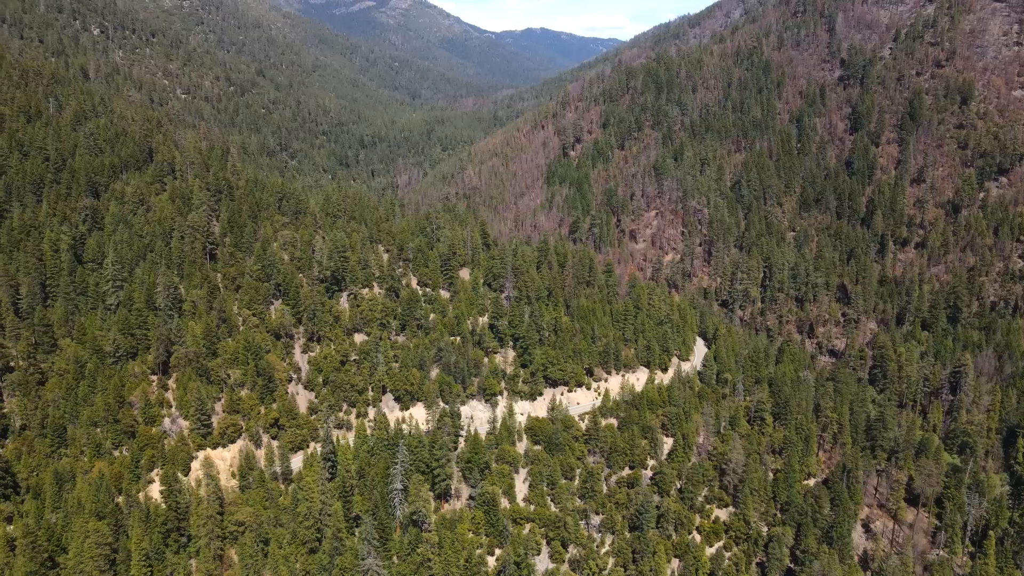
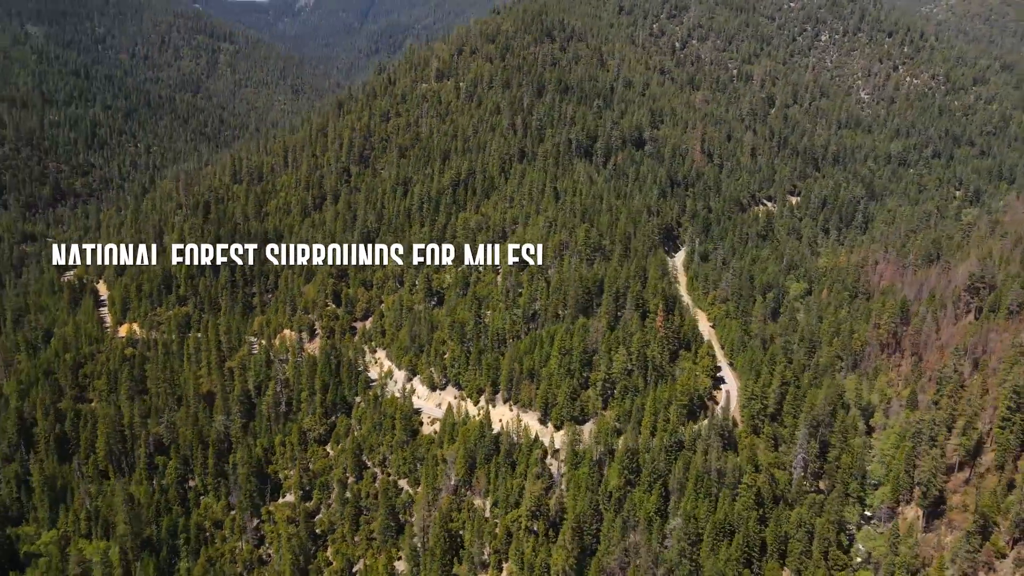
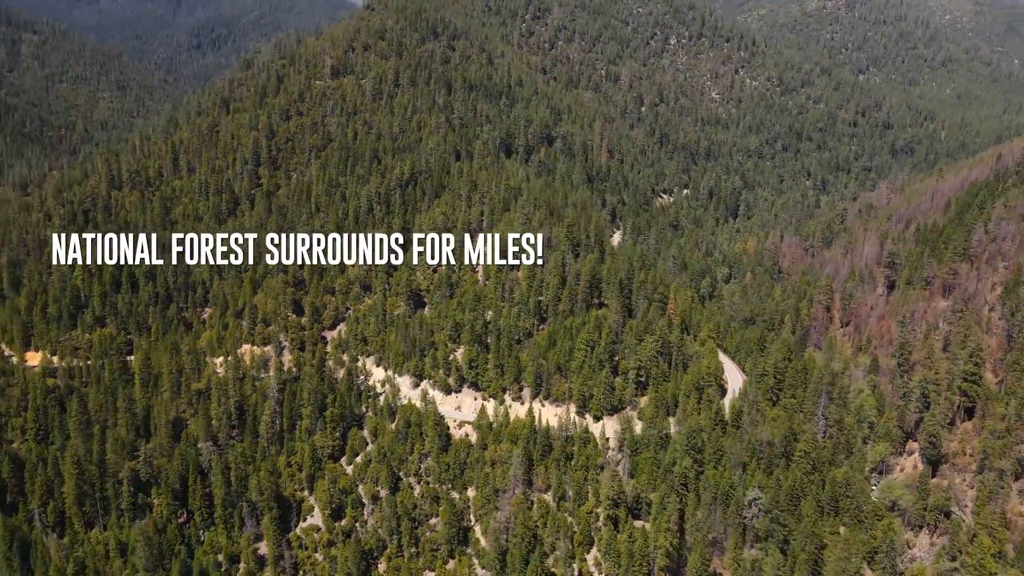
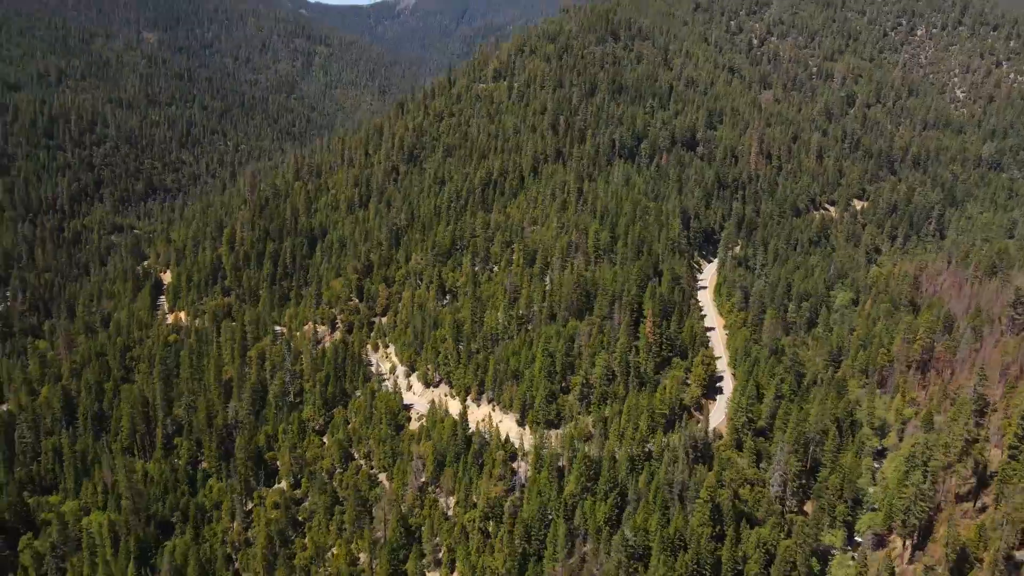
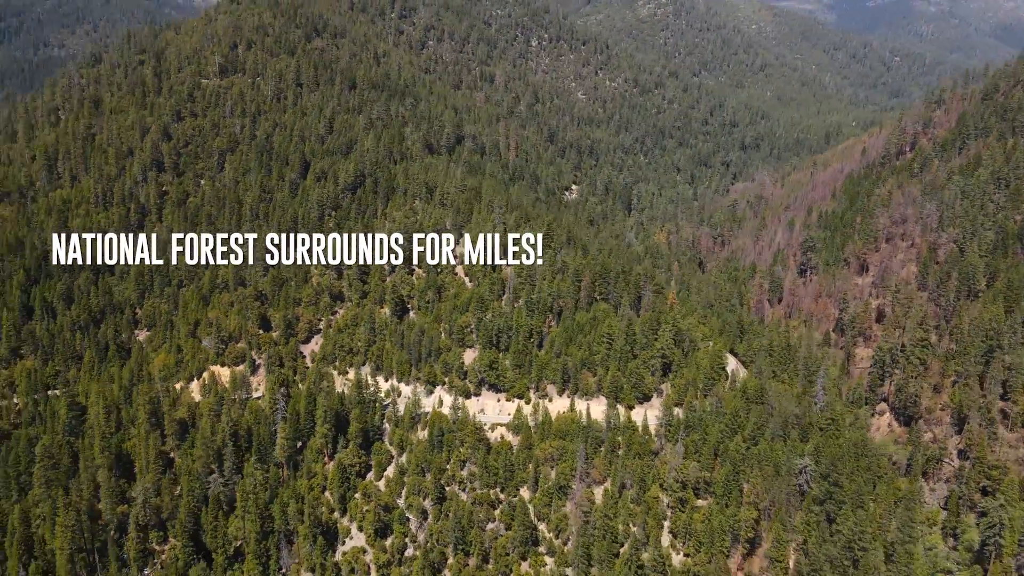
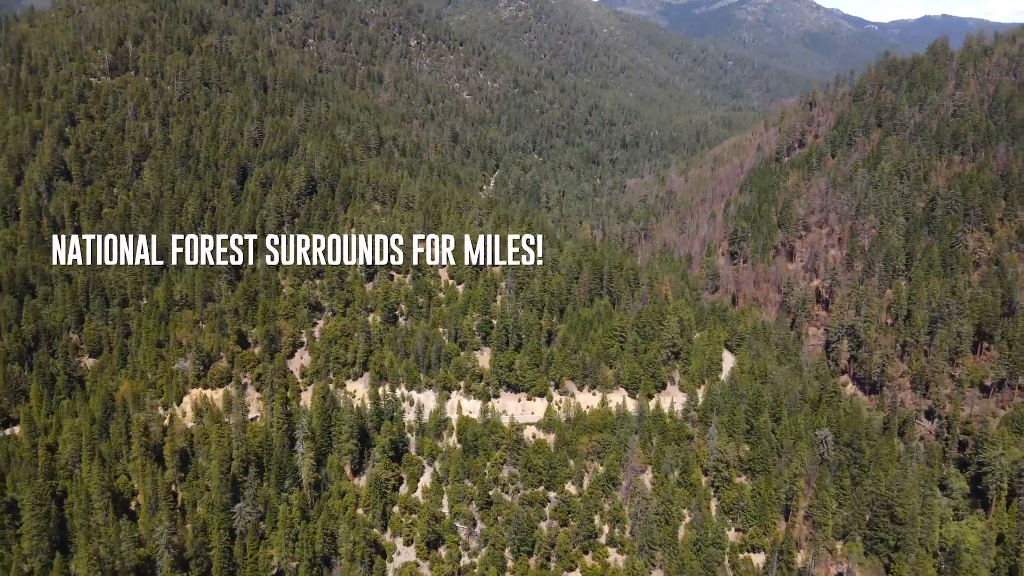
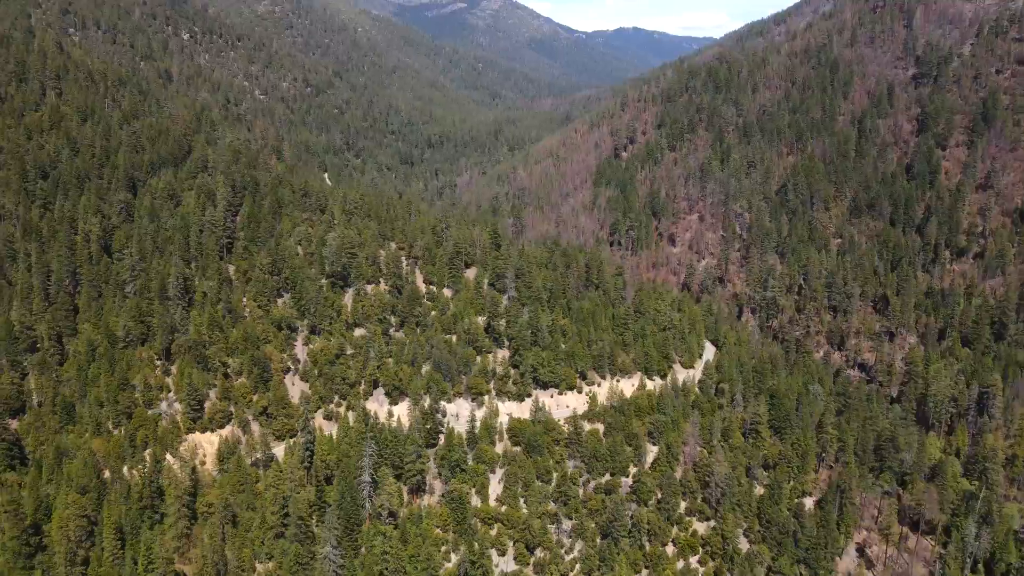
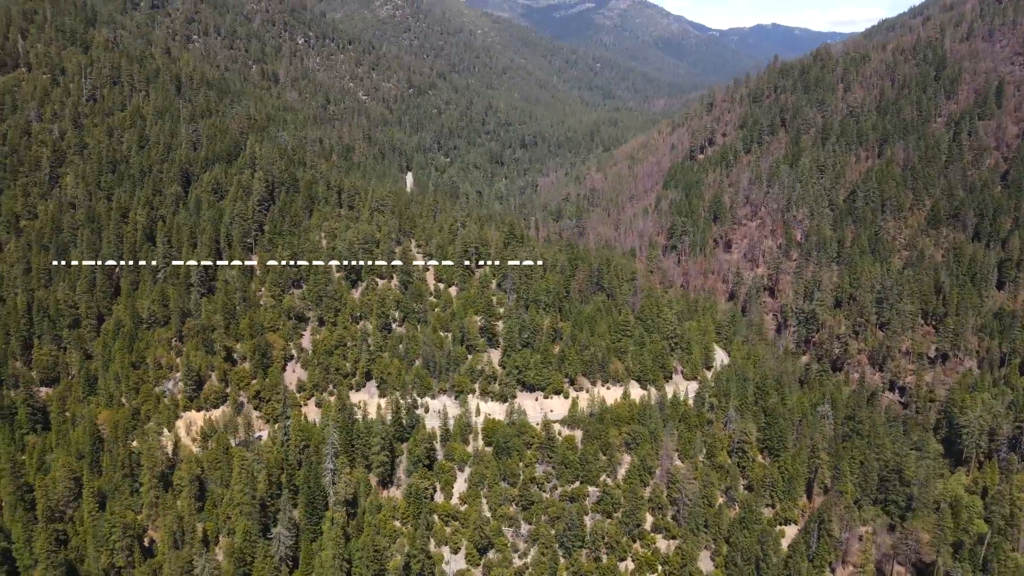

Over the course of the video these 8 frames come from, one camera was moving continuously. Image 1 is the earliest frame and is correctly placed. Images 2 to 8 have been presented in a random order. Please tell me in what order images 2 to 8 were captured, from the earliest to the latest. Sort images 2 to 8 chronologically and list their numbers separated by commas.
7, 8, 6, 5, 3, 2, 4
